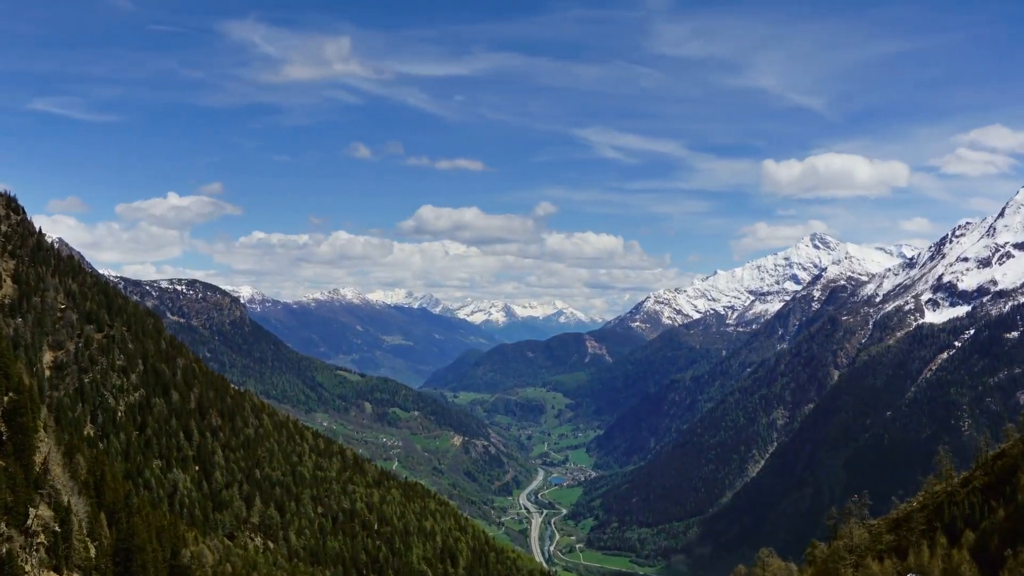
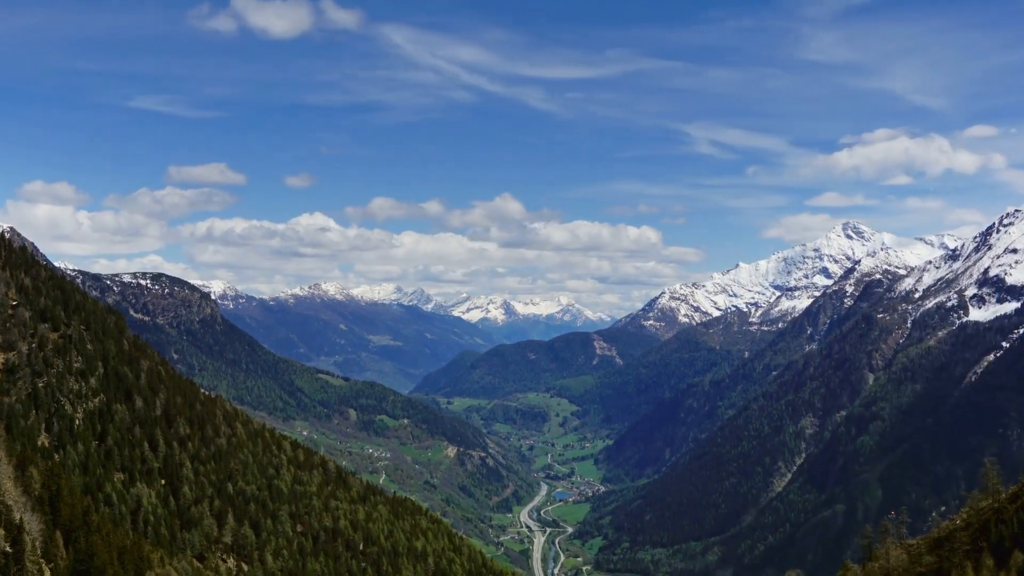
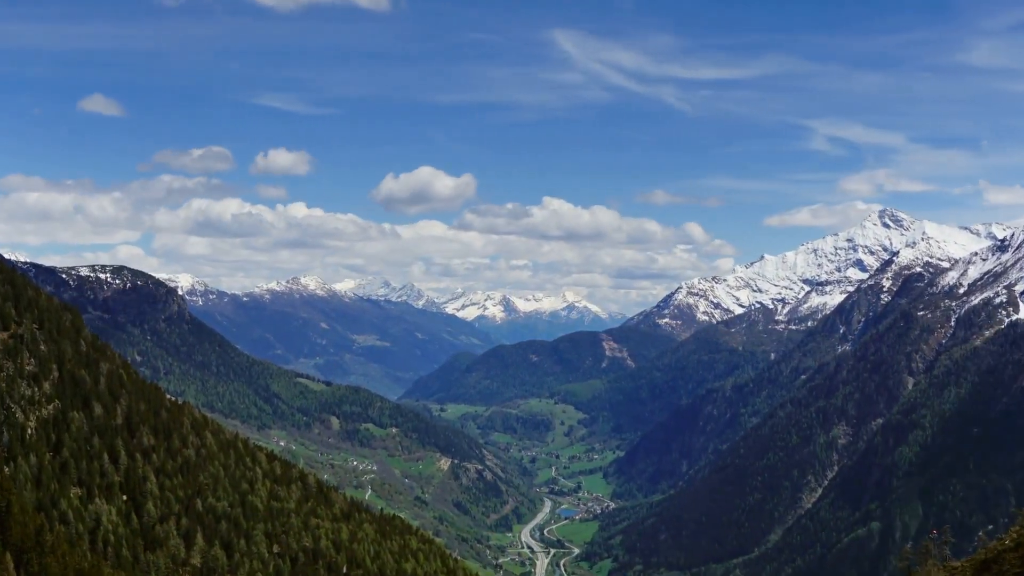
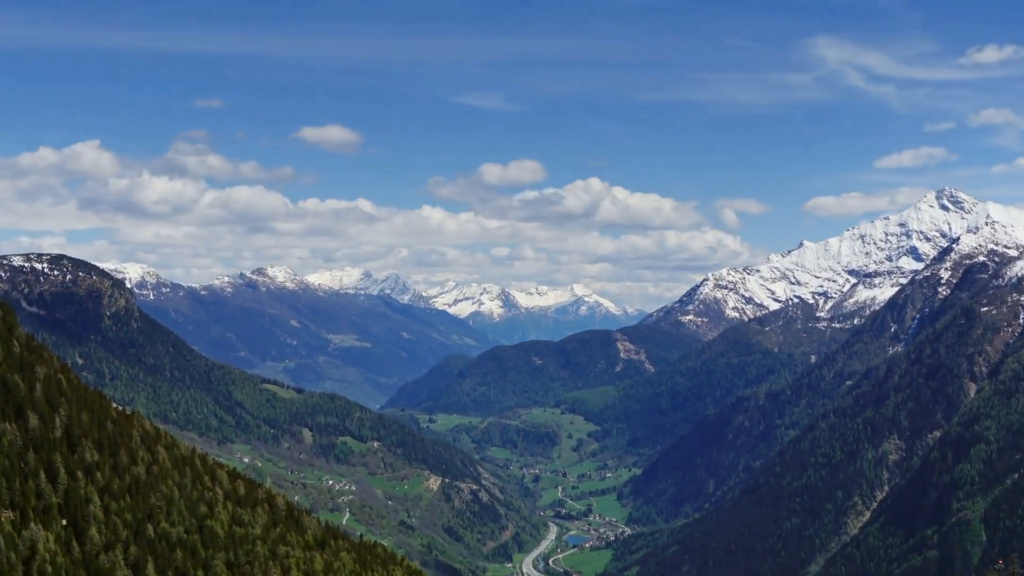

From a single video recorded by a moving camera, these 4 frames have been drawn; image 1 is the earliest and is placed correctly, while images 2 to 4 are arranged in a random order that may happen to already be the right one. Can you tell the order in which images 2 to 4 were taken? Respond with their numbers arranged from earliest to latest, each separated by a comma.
2, 3, 4
